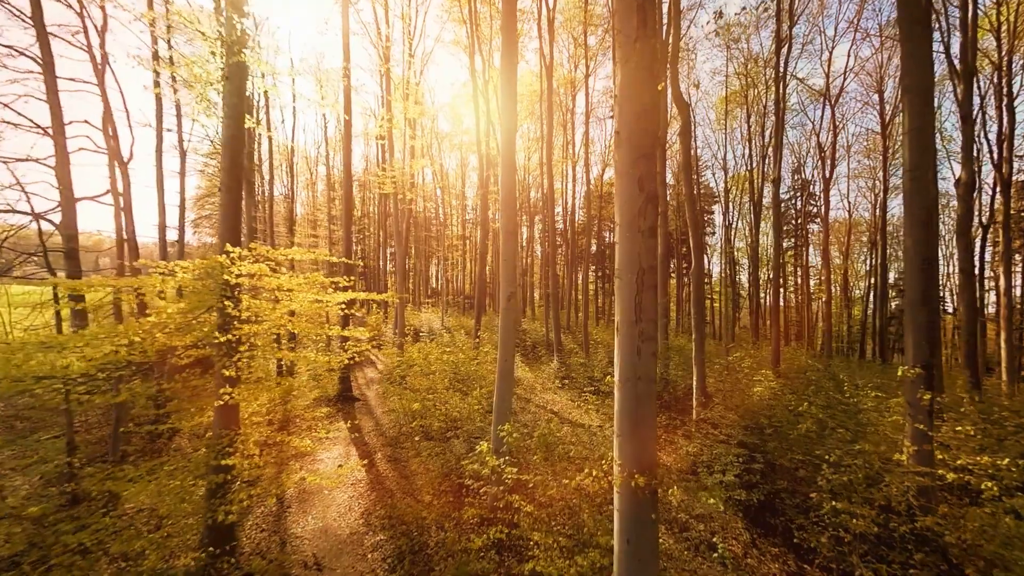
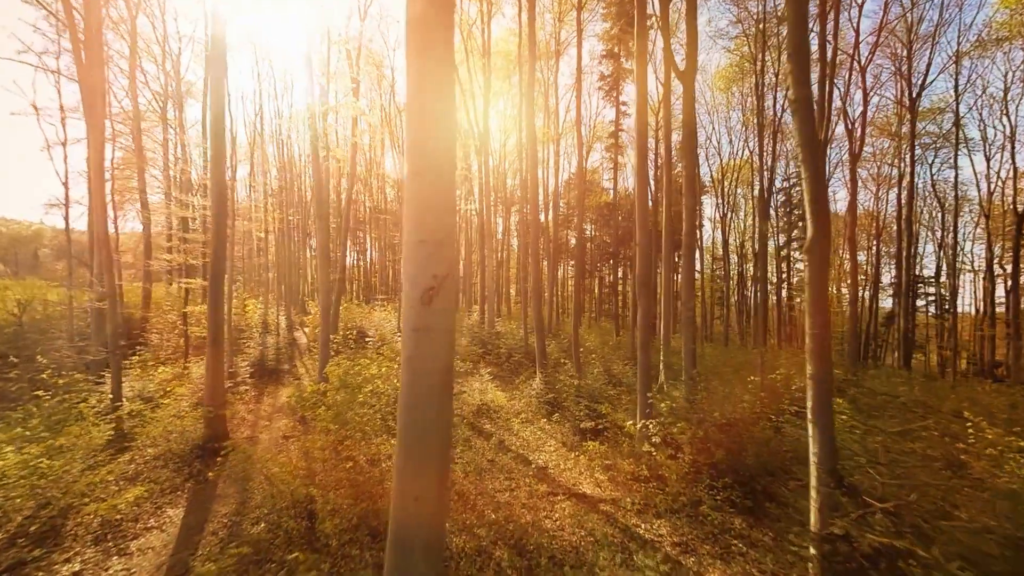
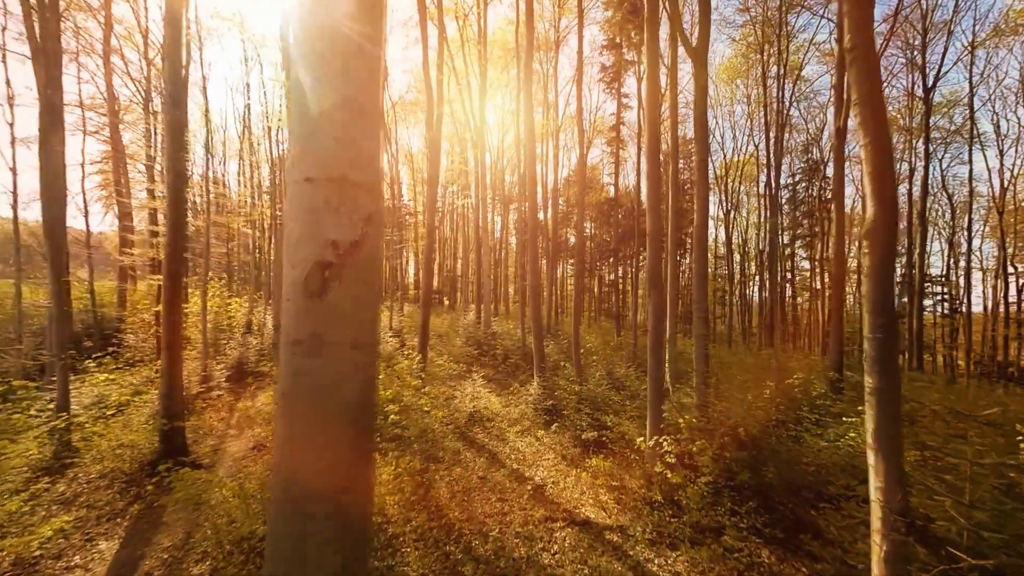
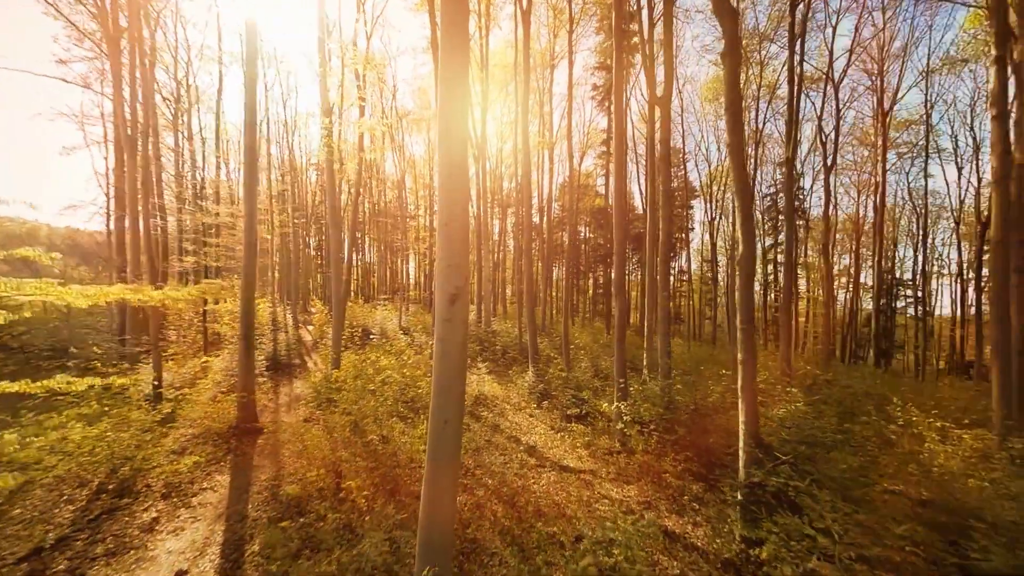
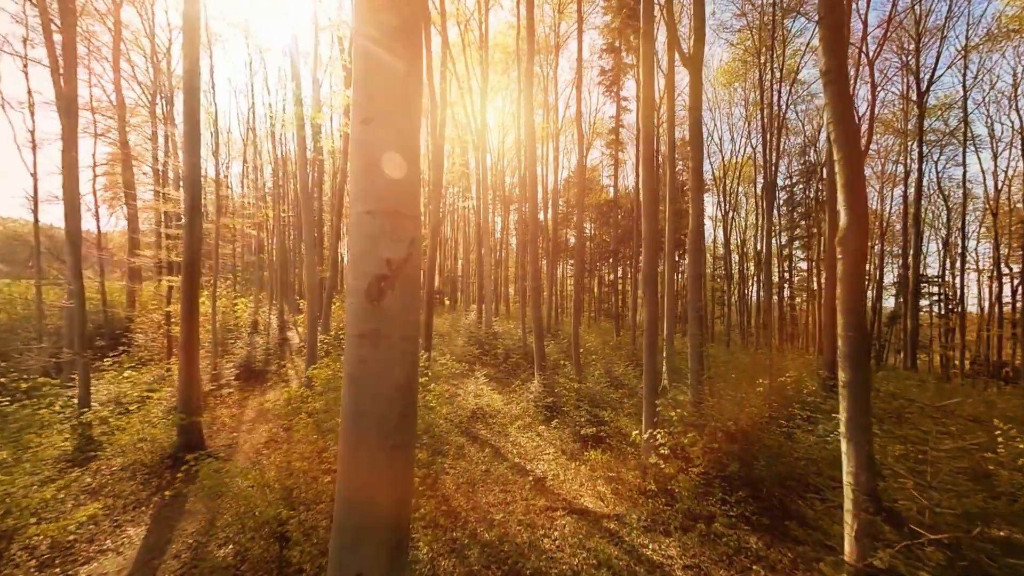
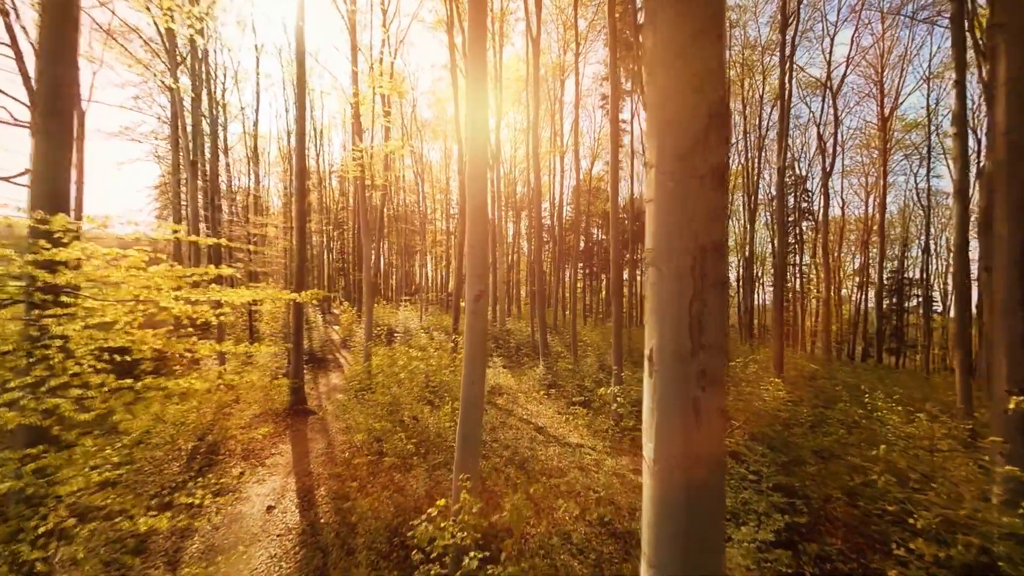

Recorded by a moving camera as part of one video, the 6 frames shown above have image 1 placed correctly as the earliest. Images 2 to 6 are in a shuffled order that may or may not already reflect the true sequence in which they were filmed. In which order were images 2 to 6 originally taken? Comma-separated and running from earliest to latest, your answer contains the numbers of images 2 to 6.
6, 4, 2, 5, 3
